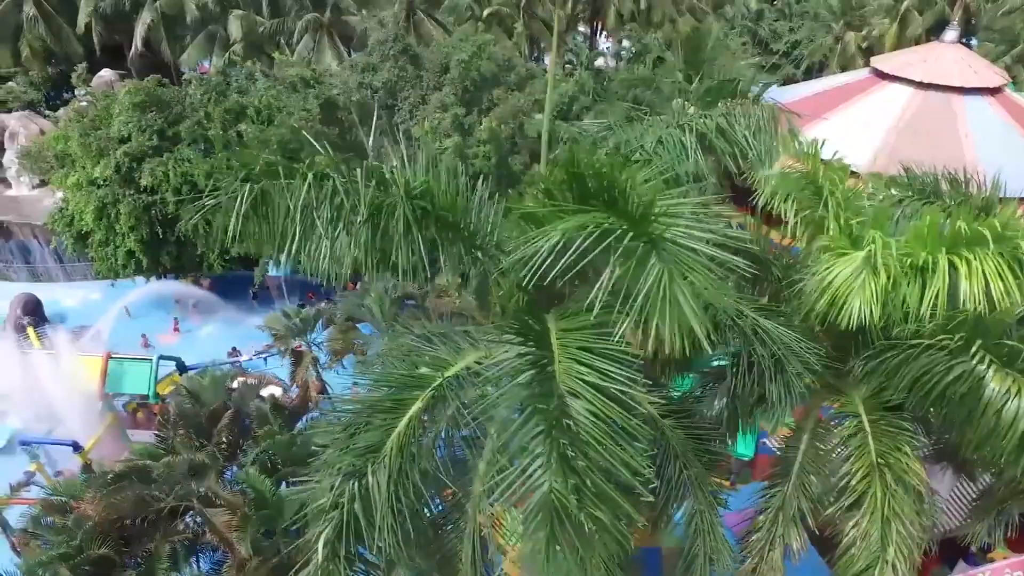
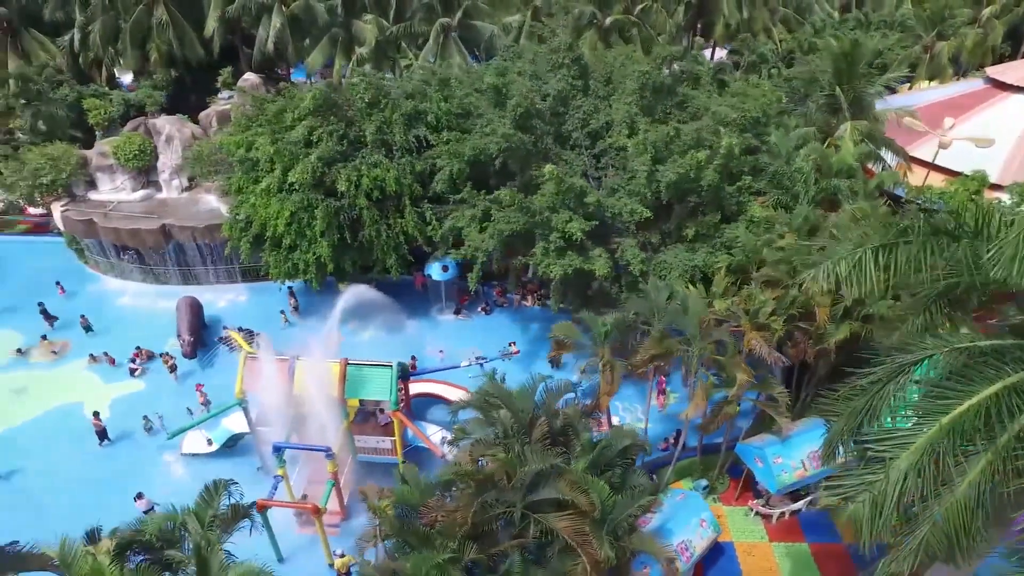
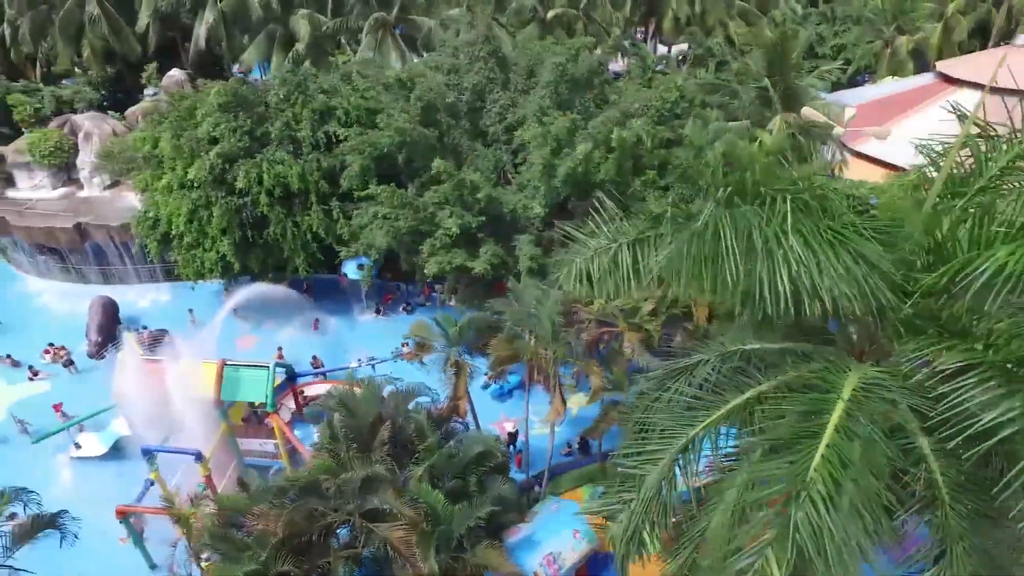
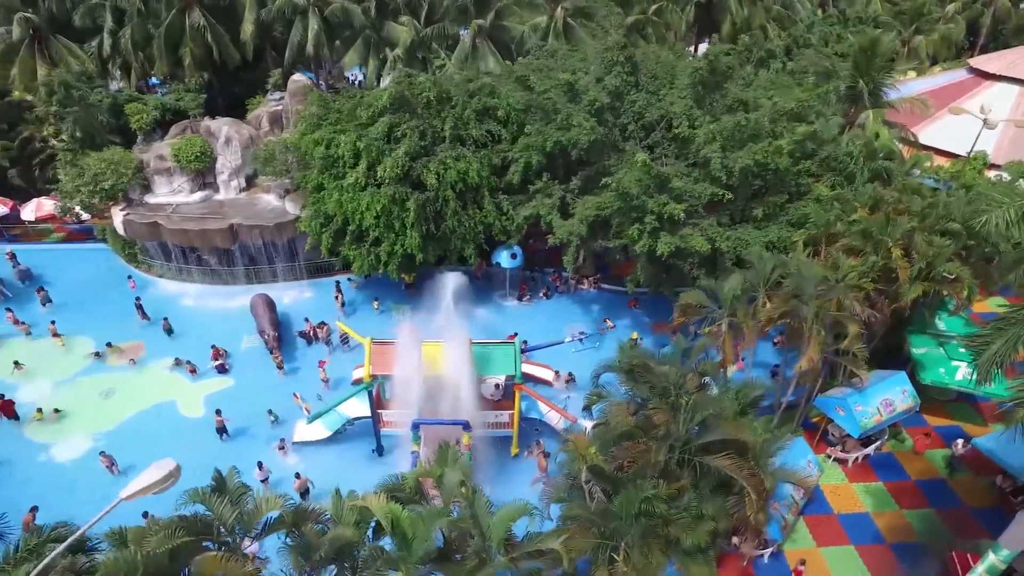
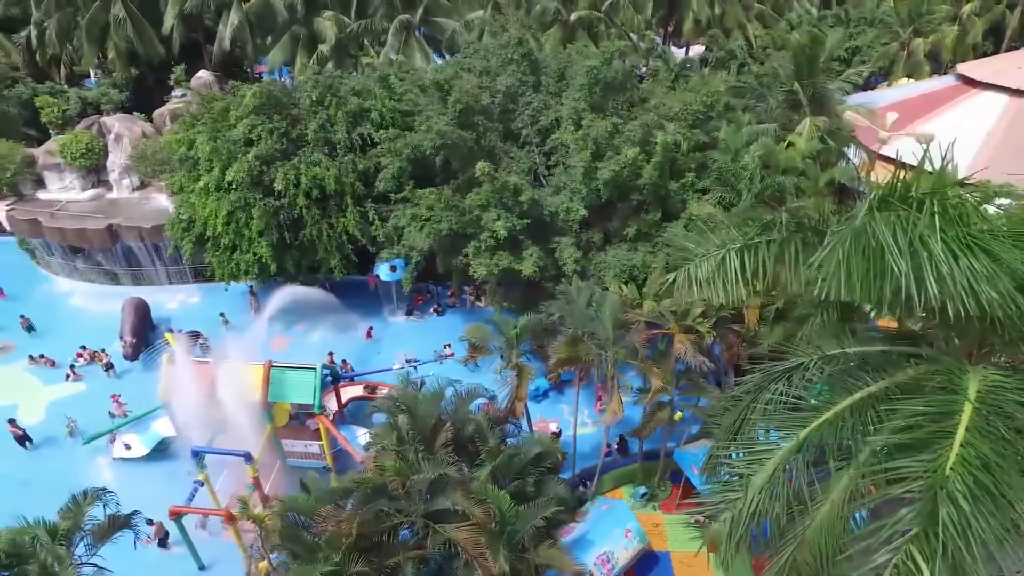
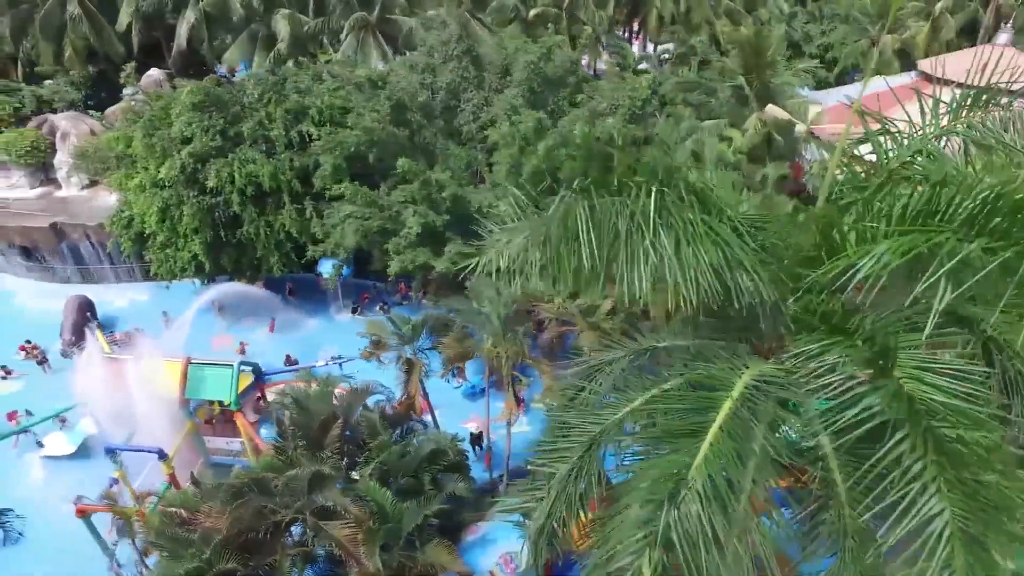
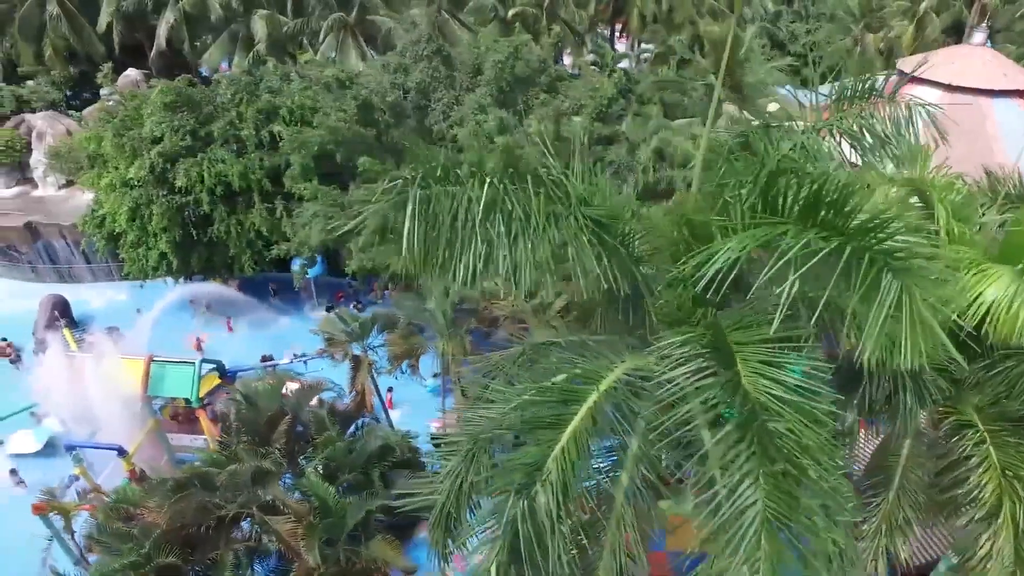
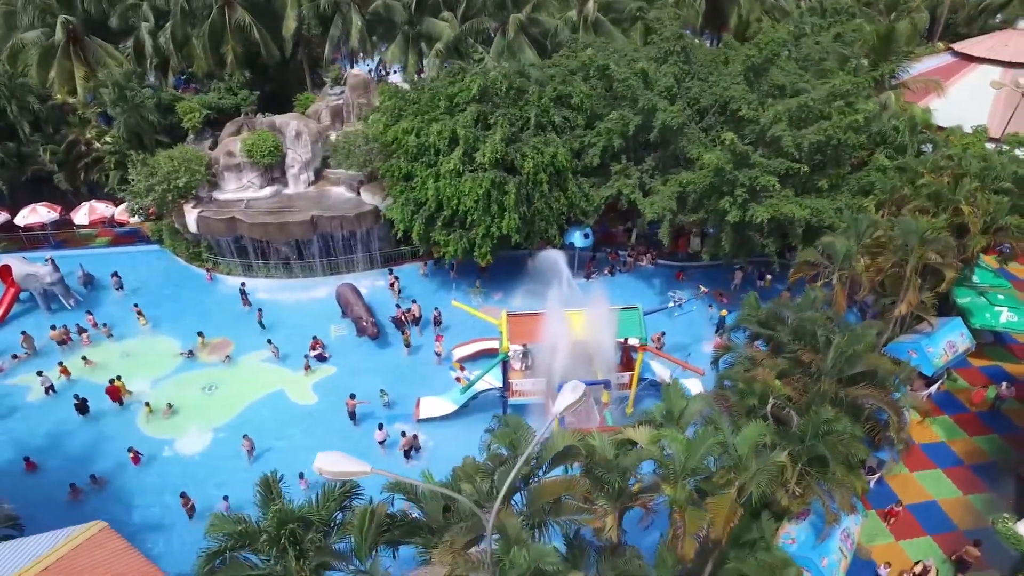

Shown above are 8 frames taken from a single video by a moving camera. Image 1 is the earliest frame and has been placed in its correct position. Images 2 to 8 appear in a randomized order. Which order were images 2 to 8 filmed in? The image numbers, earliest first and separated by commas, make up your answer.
7, 6, 3, 5, 2, 4, 8
